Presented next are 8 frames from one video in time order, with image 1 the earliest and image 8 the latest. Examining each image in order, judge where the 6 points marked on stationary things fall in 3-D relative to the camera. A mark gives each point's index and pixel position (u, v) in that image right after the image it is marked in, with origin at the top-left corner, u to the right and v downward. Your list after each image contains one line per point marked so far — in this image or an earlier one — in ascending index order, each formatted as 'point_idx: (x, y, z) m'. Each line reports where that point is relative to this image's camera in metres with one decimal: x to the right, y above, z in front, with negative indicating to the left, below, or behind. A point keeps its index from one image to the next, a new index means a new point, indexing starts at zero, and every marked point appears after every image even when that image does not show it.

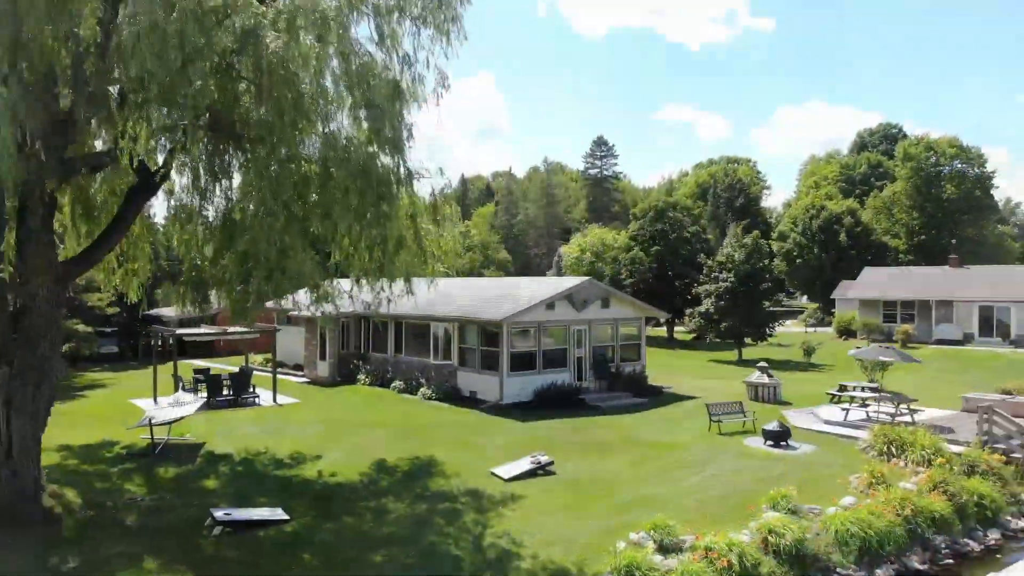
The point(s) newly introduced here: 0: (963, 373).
0: (+10.0, -1.9, +17.8) m
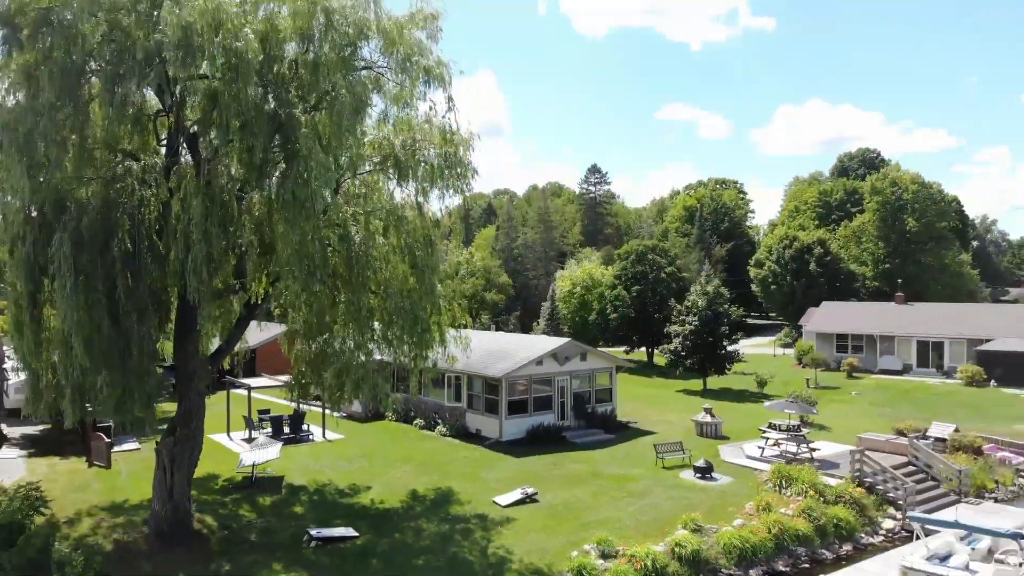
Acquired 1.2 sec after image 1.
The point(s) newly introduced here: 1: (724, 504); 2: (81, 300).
0: (+9.9, -3.0, +21.2) m
1: (+3.1, -3.2, +11.8) m
2: (-4.5, -0.1, +8.4) m
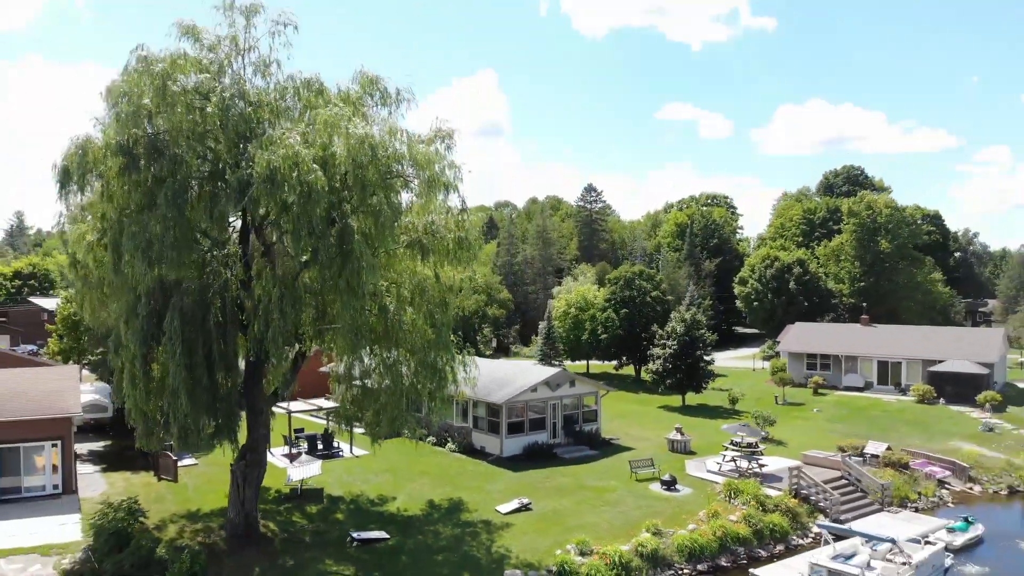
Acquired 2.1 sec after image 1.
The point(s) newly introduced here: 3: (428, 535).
0: (+9.9, -3.9, +24.0) m
1: (+3.1, -4.1, +14.5) m
2: (-4.5, -1.0, +11.2) m
3: (-1.4, -4.1, +13.5) m
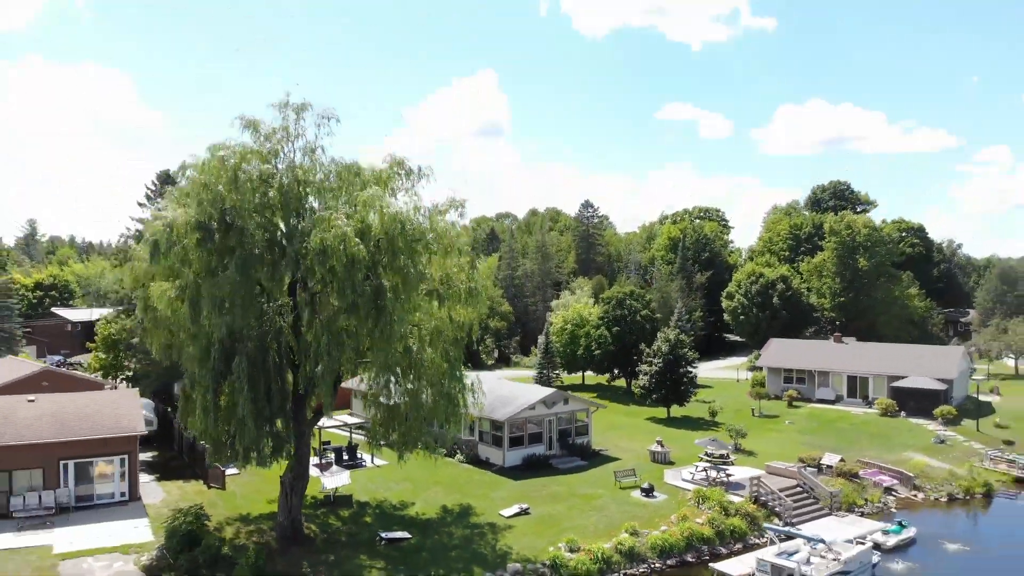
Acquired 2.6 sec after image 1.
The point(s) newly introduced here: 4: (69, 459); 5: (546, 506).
0: (+9.9, -4.7, +26.6) m
1: (+3.1, -4.9, +17.2) m
2: (-4.5, -1.8, +13.9) m
3: (-1.4, -4.9, +16.1) m
4: (-9.8, -4.0, +18.2) m
5: (+0.8, -4.8, +17.8) m
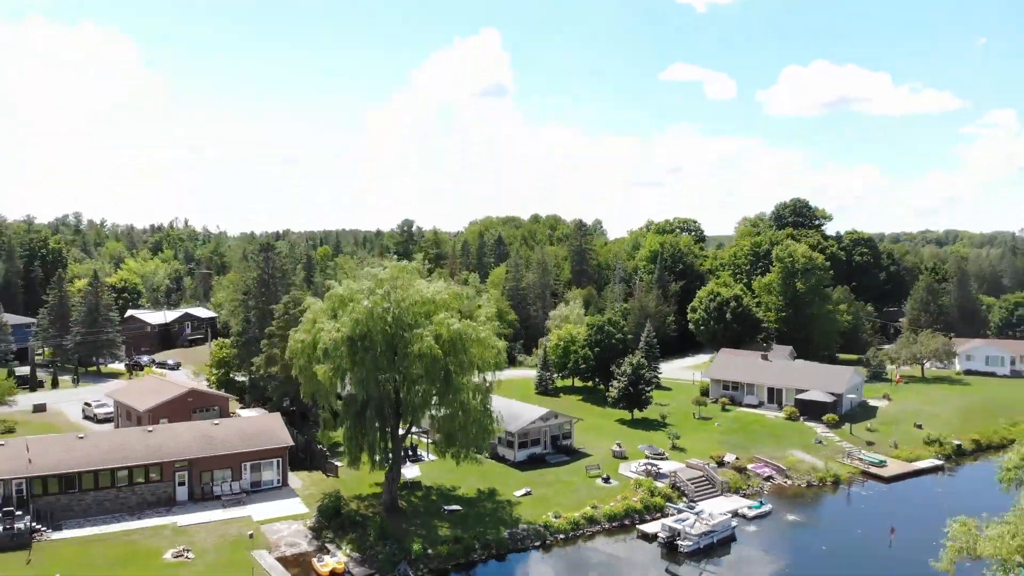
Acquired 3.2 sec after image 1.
0: (+10.3, -6.7, +37.5) m
1: (+3.4, -7.3, +28.0) m
2: (-4.2, -4.4, +24.6) m
3: (-1.1, -7.4, +27.0) m
4: (-9.5, -6.3, +29.0) m
5: (+1.1, -7.2, +28.7) m
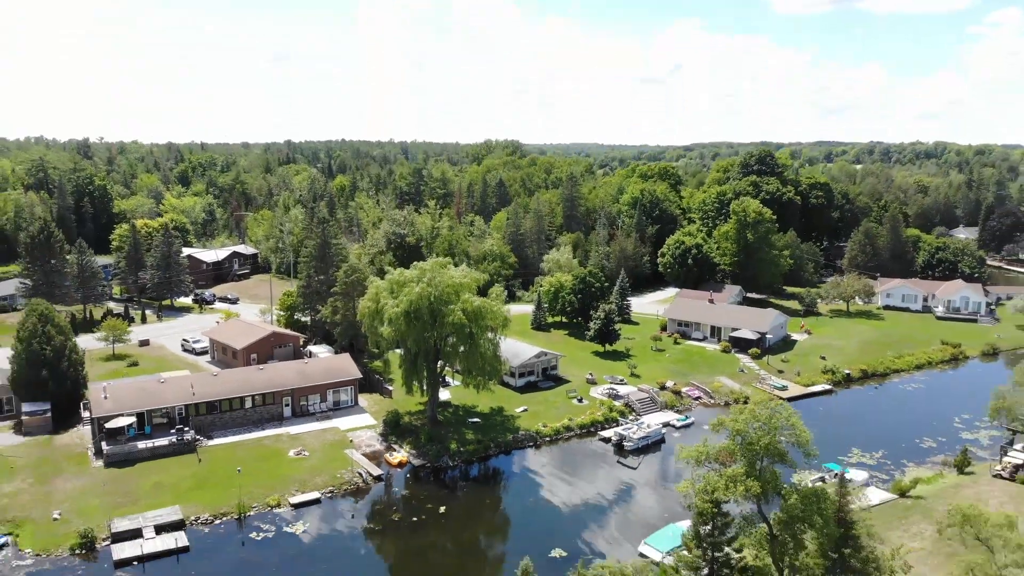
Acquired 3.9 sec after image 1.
0: (+10.3, -4.6, +49.9) m
1: (+3.5, -6.3, +40.6) m
2: (-4.1, -3.8, +36.8) m
3: (-0.9, -6.5, +39.5) m
4: (-9.4, -5.2, +41.4) m
5: (+1.2, -6.1, +41.2) m
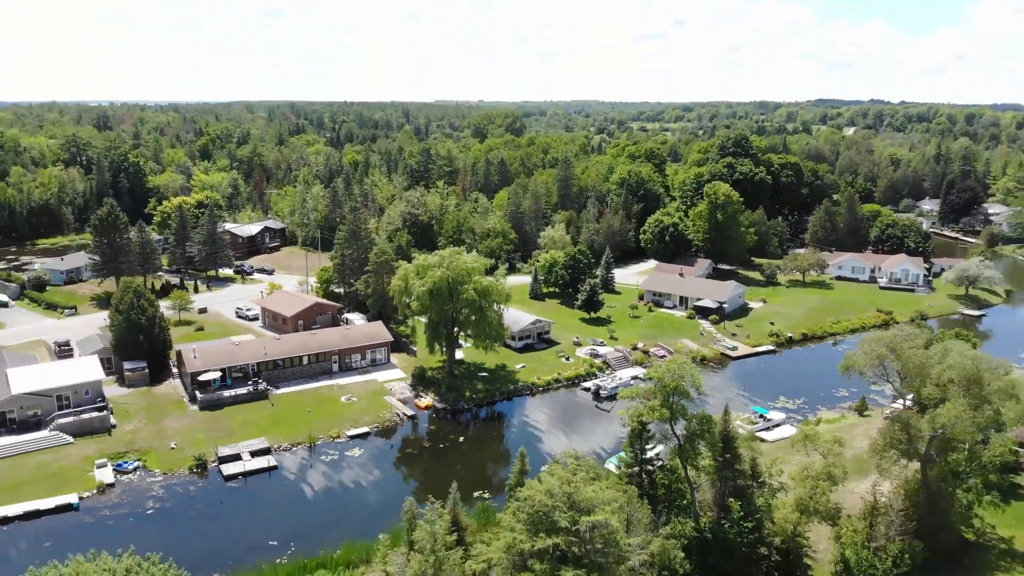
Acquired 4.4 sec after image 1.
0: (+10.4, -3.0, +60.2) m
1: (+3.6, -5.1, +51.0) m
2: (-4.0, -2.8, +47.1) m
3: (-0.9, -5.4, +50.0) m
4: (-9.4, -3.9, +51.8) m
5: (+1.2, -4.9, +51.6) m
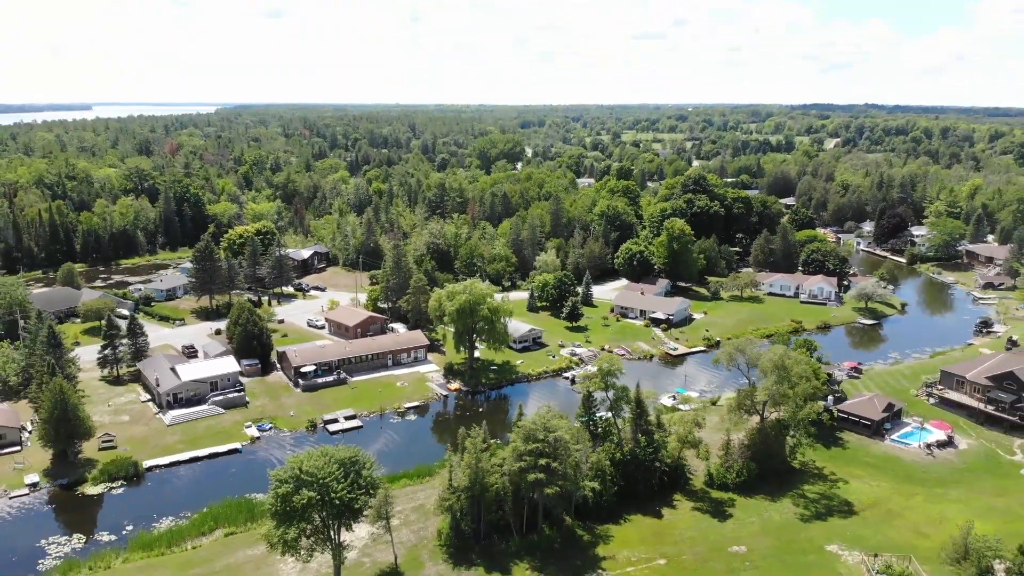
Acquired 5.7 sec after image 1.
0: (+10.6, -4.7, +81.7) m
1: (+3.7, -6.8, +72.5) m
2: (-3.8, -4.6, +68.6) m
3: (-0.7, -7.1, +71.5) m
4: (-9.2, -5.7, +73.2) m
5: (+1.4, -6.6, +73.1) m
